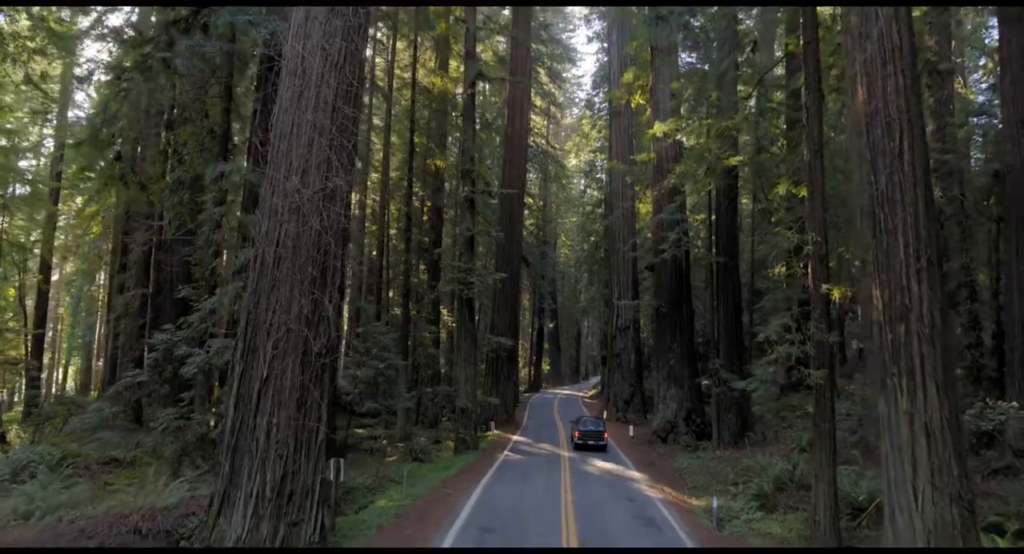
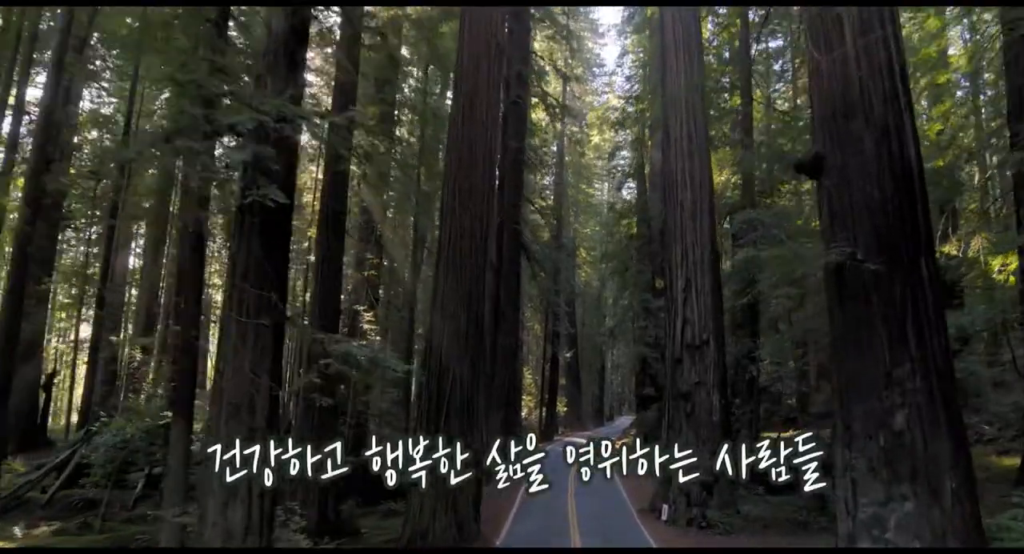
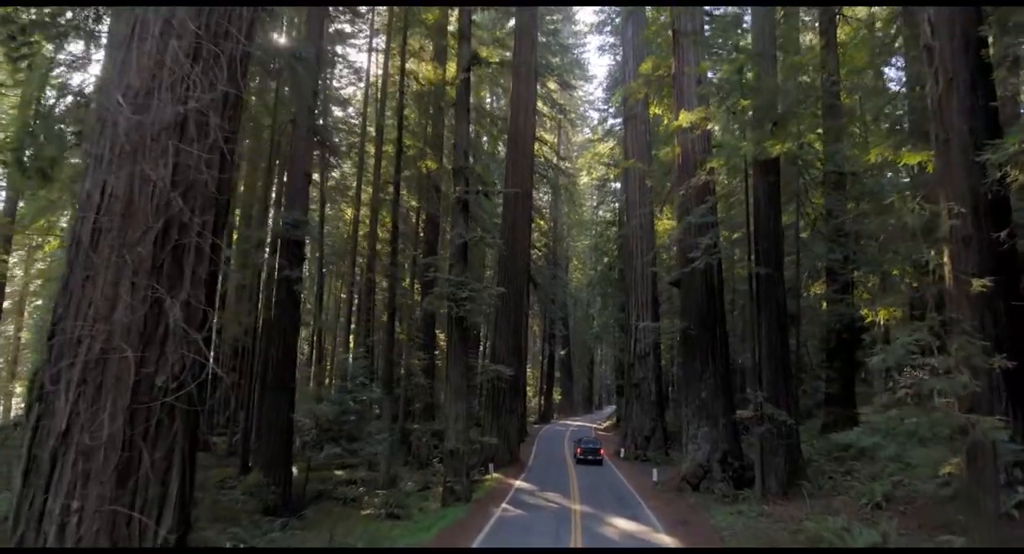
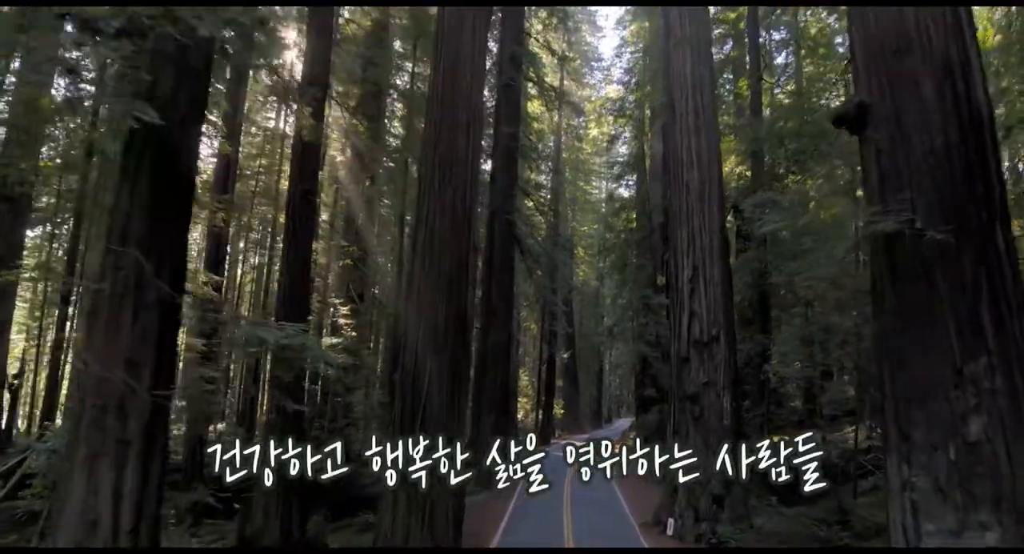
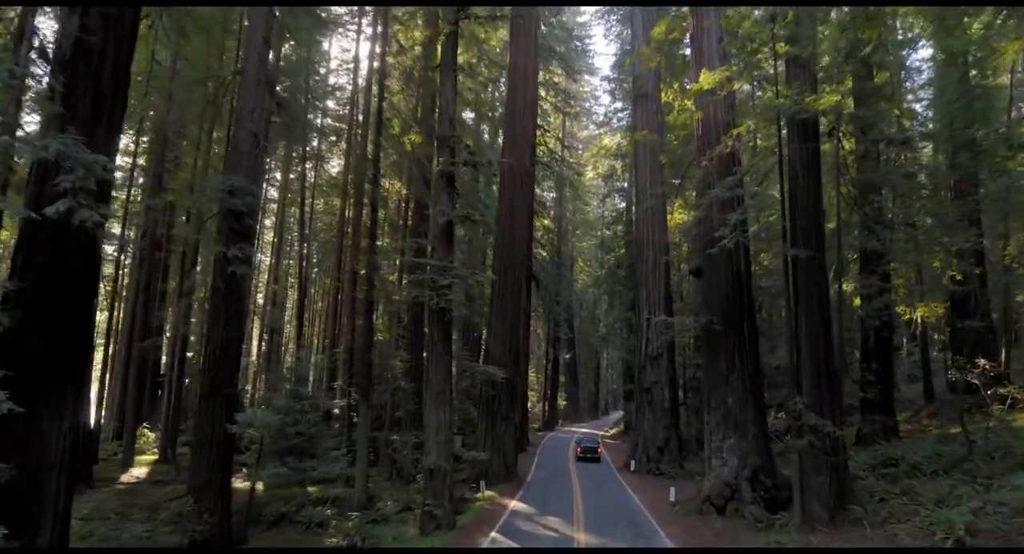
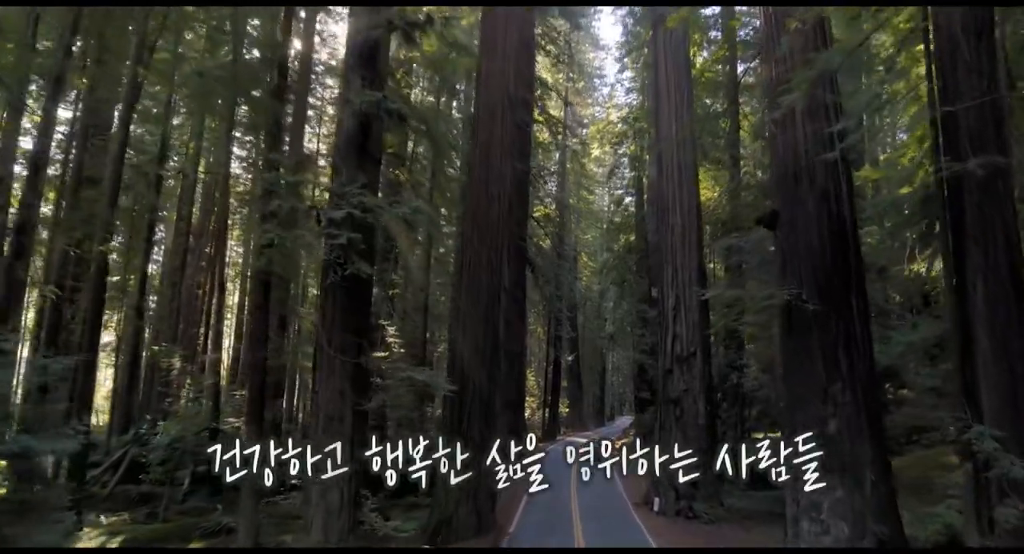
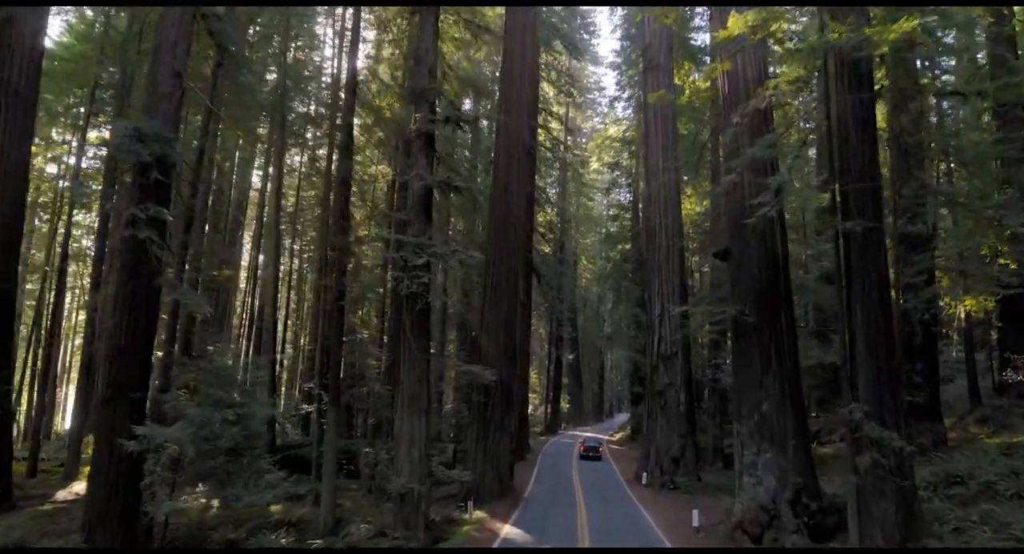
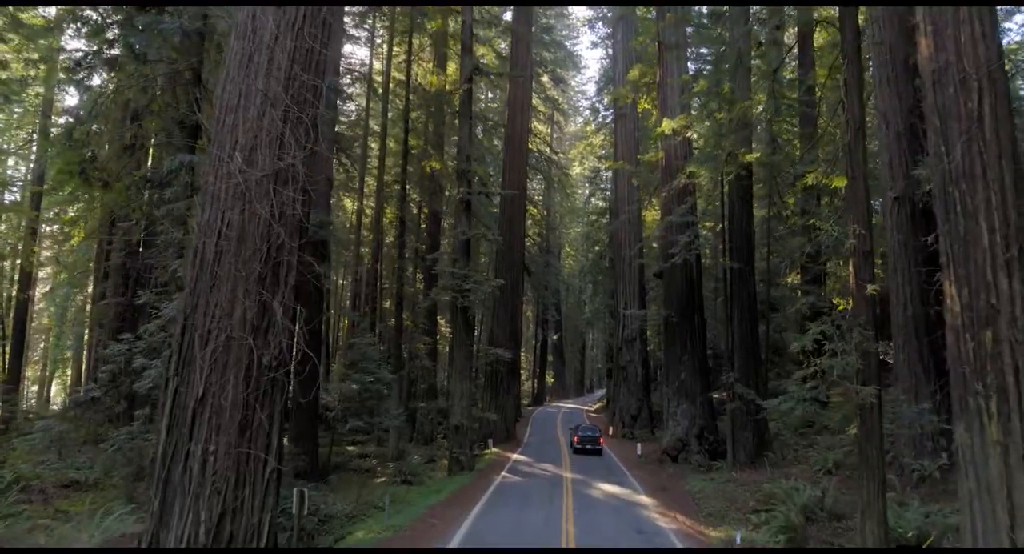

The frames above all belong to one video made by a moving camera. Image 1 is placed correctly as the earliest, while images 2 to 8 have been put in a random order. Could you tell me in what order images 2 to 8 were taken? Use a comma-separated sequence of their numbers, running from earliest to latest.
8, 3, 5, 7, 6, 2, 4
